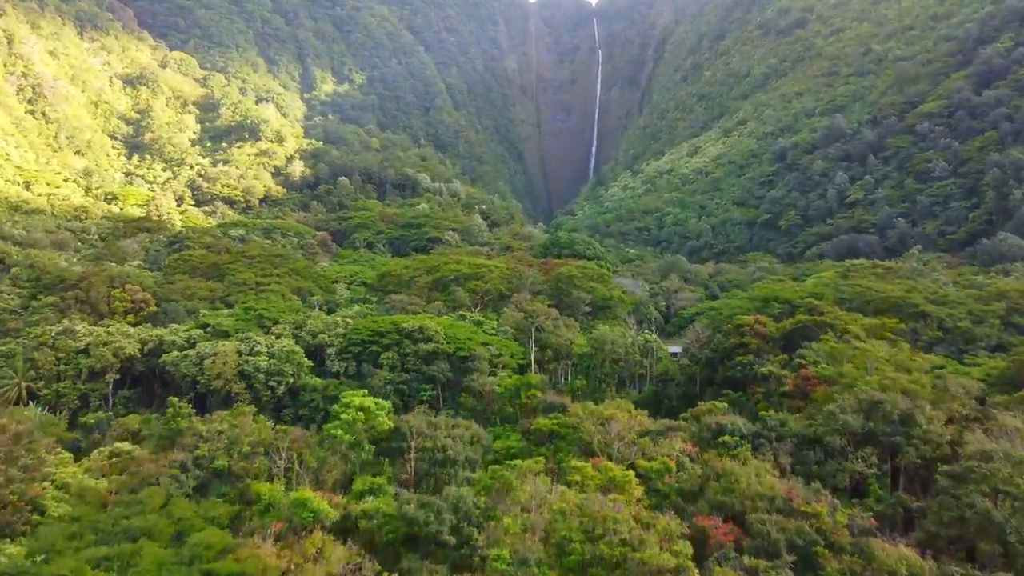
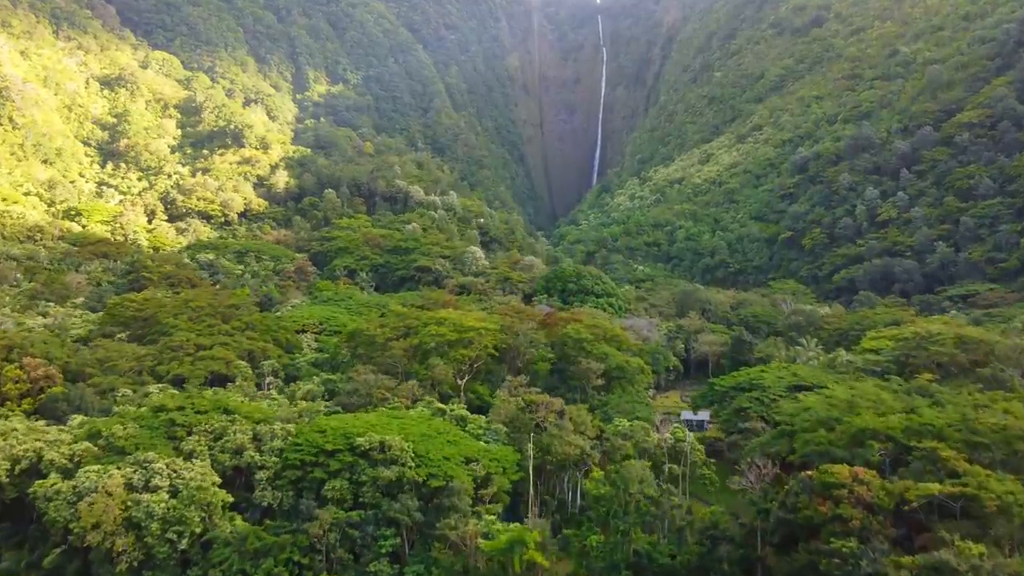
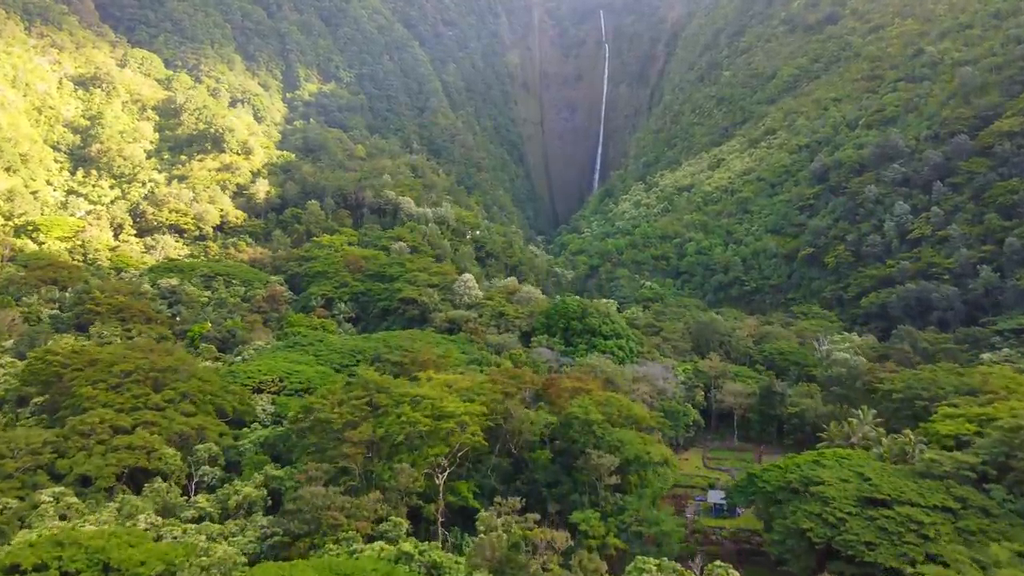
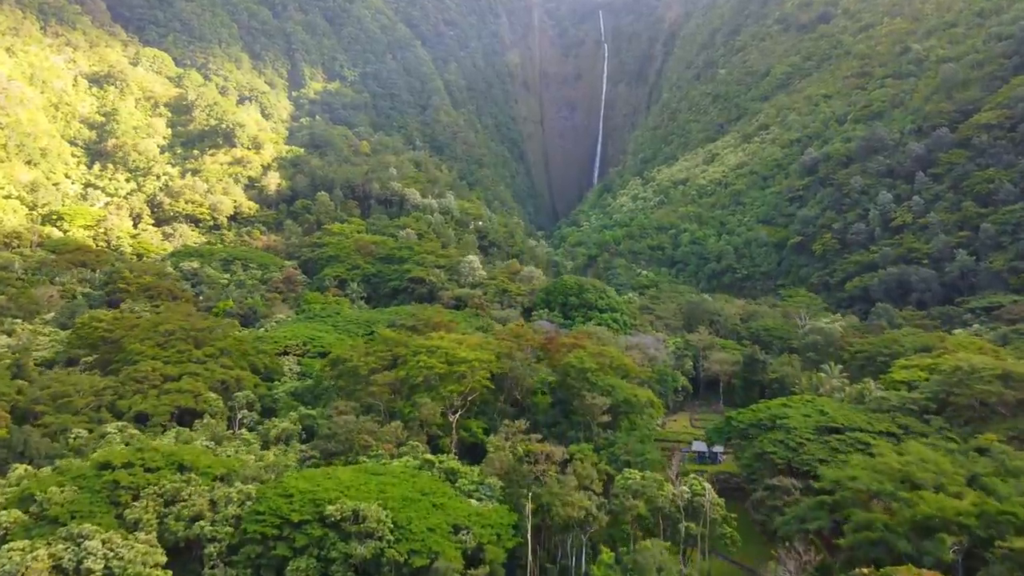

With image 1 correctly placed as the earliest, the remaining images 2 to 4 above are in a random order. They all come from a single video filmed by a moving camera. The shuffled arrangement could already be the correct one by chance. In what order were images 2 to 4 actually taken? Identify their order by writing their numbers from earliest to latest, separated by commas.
2, 4, 3
